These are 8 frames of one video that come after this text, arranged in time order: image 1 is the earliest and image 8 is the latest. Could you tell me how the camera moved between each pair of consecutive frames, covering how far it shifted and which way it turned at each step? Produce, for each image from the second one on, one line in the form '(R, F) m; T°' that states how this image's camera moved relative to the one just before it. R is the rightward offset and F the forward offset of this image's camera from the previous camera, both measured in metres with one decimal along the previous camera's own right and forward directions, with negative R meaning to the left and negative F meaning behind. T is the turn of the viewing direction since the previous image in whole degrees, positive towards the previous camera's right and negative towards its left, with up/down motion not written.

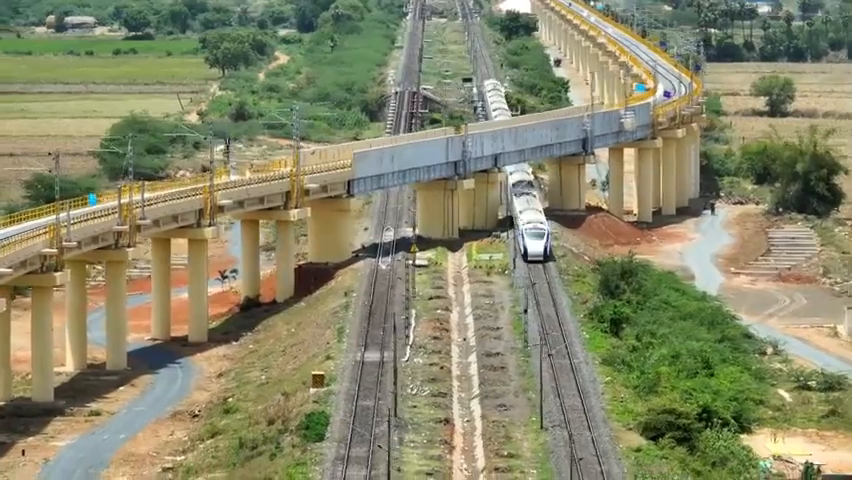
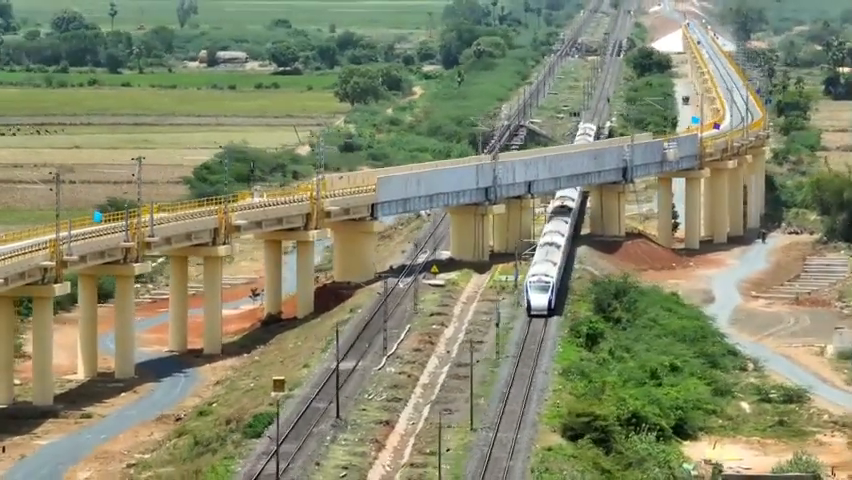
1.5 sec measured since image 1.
(+3.2, -3.2) m; -3°
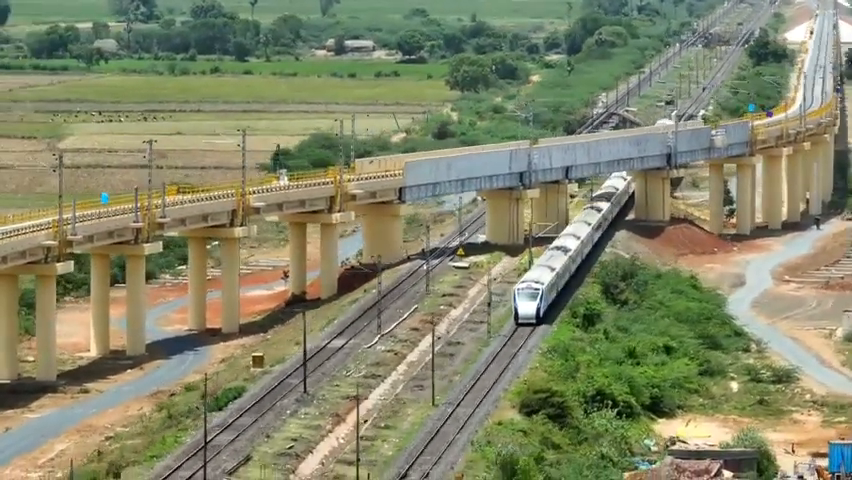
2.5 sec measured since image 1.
(+2.7, -1.2) m; -3°
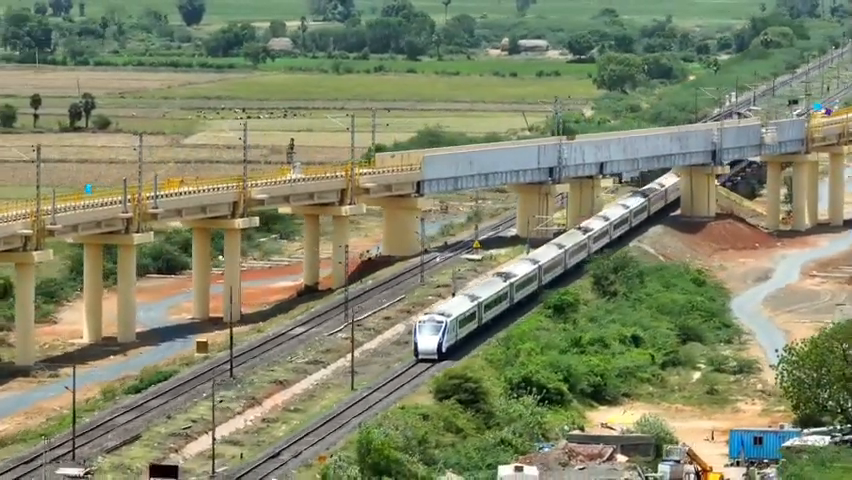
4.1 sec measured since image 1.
(+4.3, -1.3) m; -4°
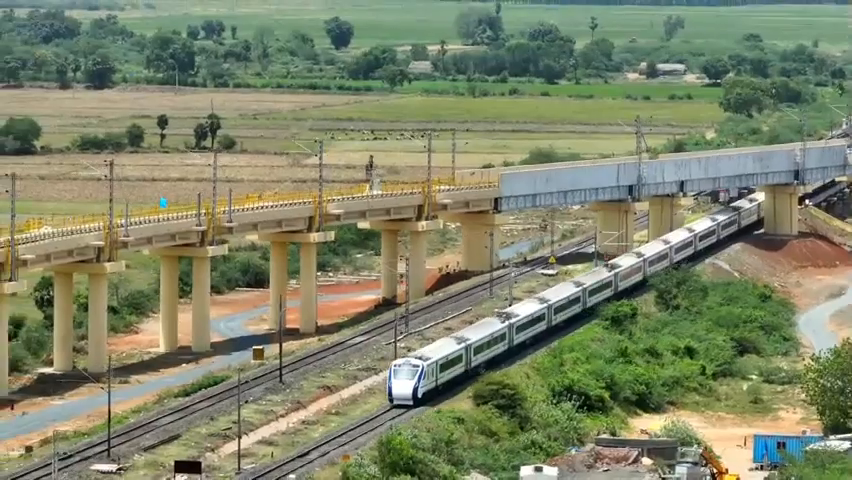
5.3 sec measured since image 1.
(+1.7, -2.0) m; -2°
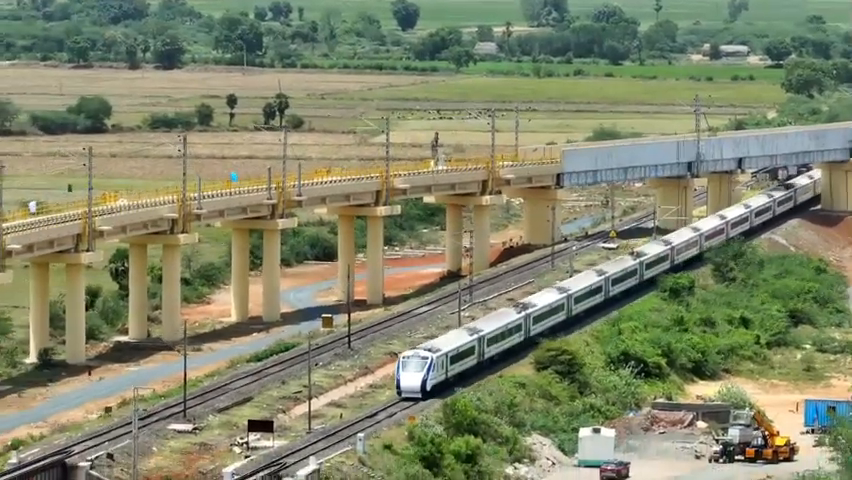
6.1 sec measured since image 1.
(0.0, -1.9) m; -1°
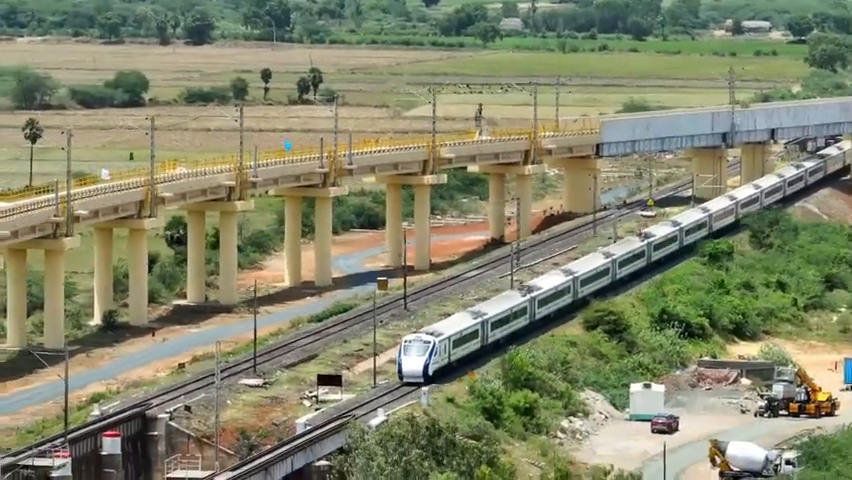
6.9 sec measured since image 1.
(-0.5, -2.2) m; 0°
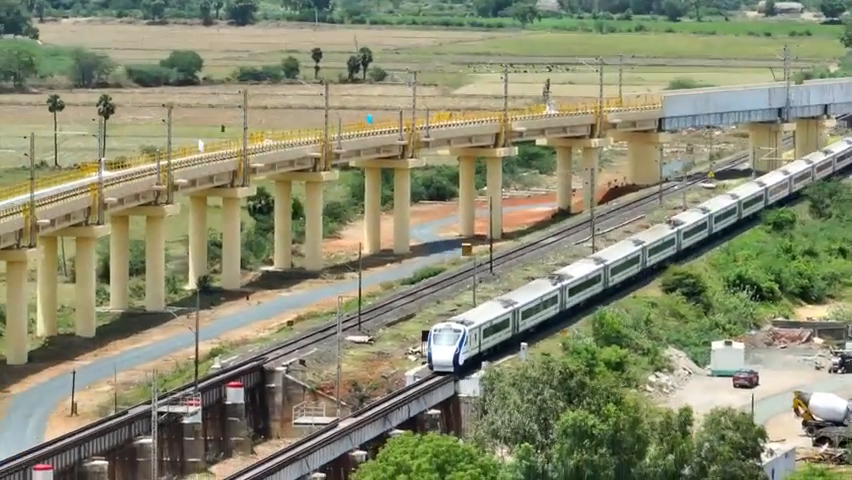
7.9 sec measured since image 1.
(-1.0, -3.0) m; 0°
